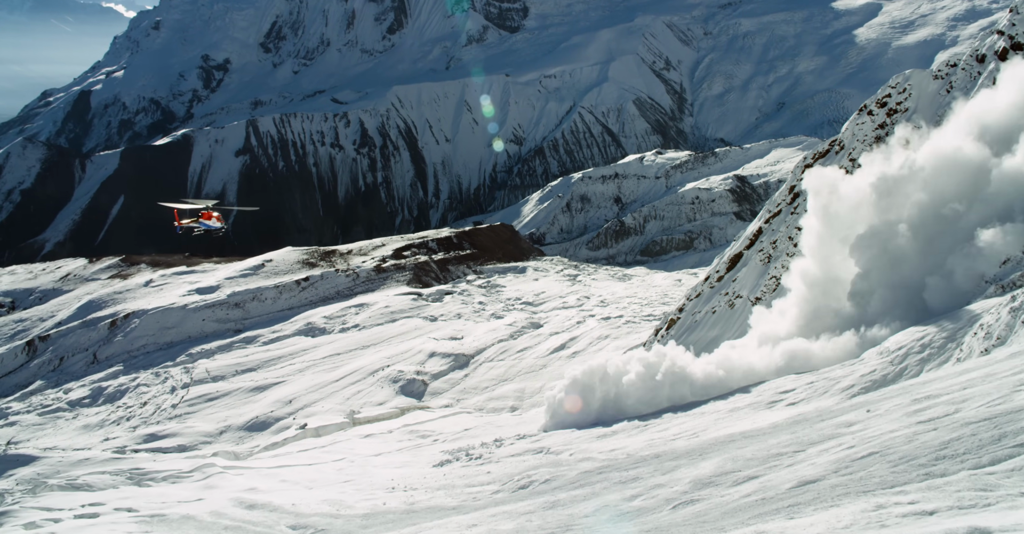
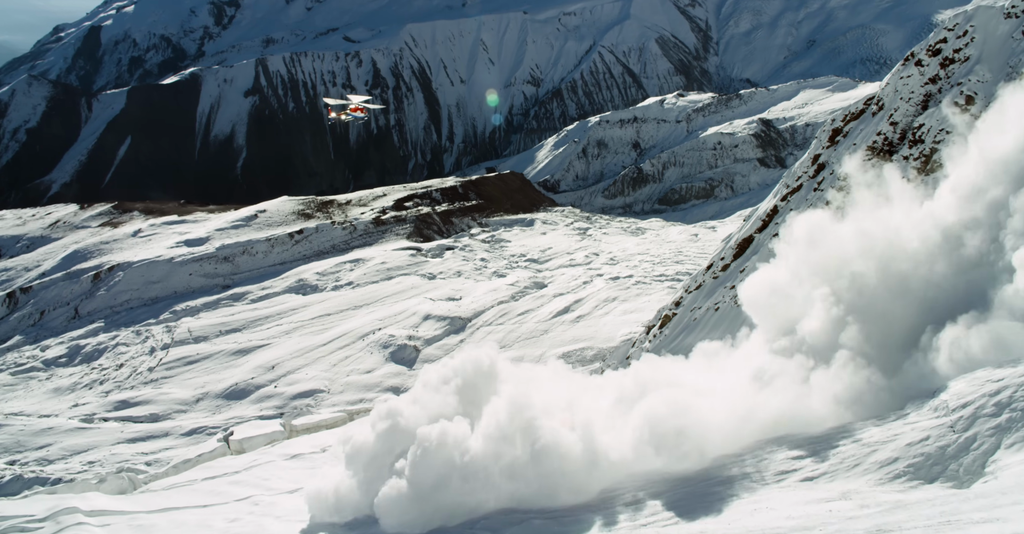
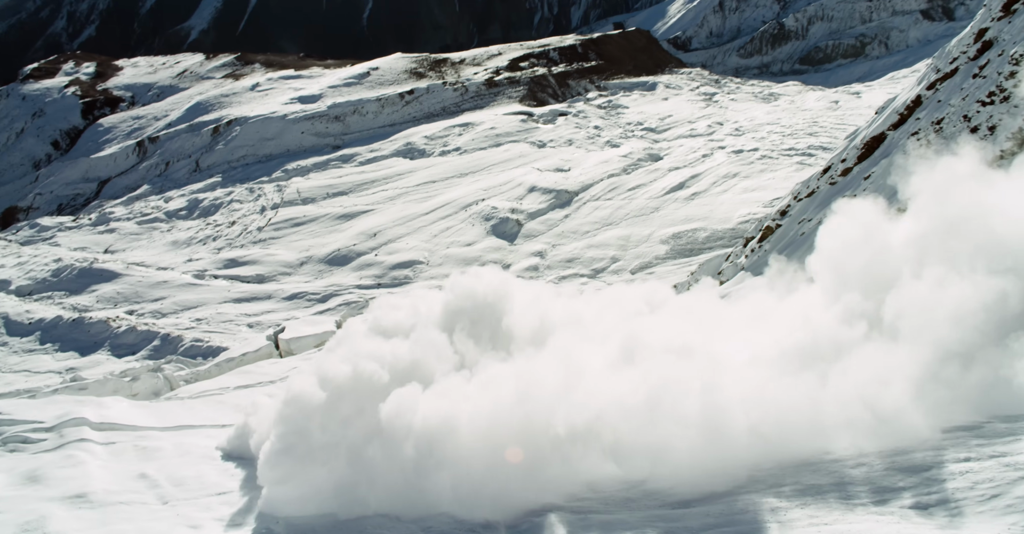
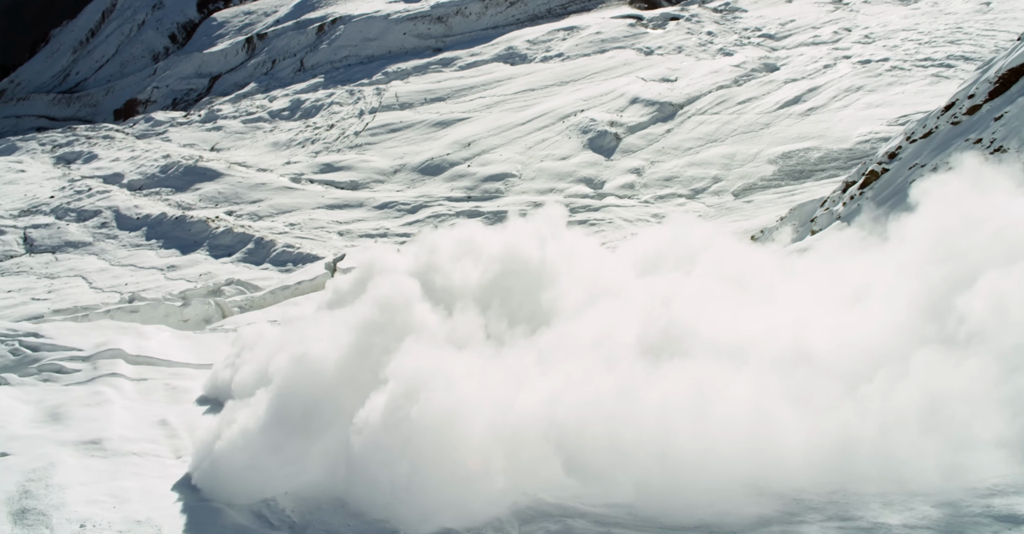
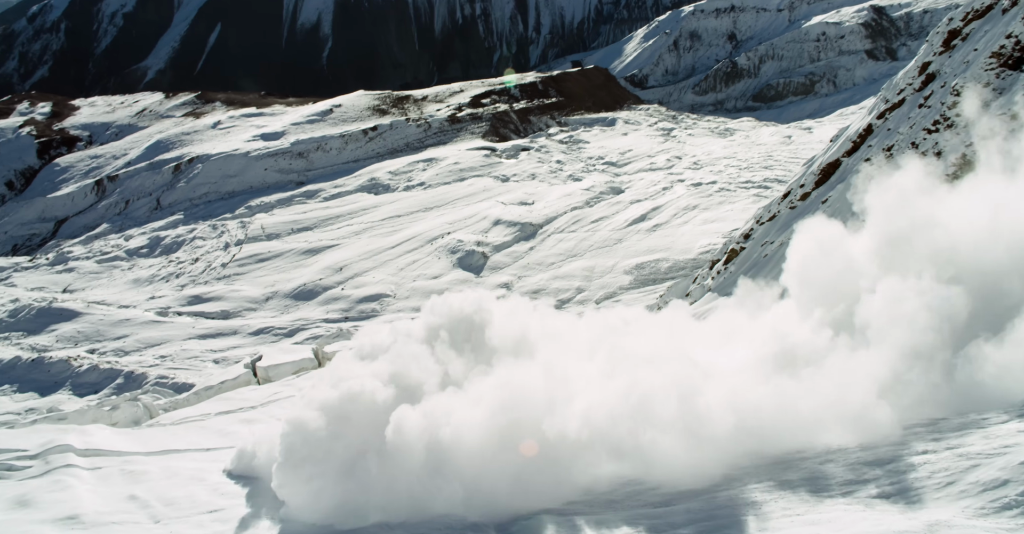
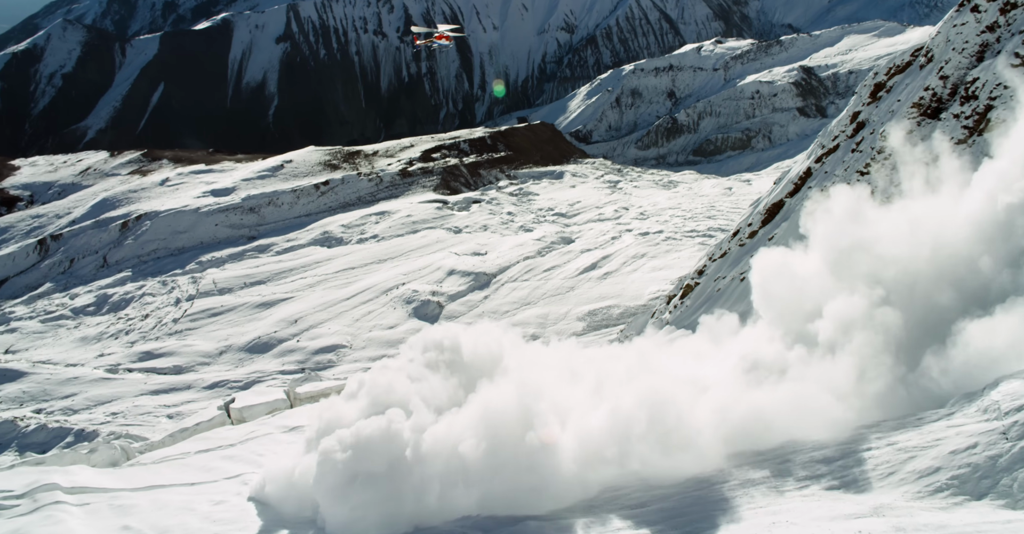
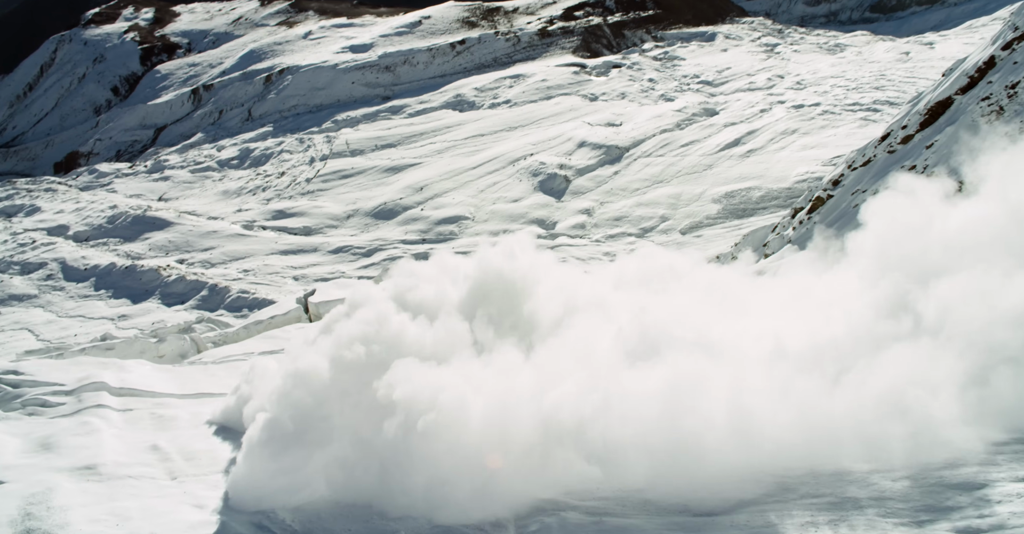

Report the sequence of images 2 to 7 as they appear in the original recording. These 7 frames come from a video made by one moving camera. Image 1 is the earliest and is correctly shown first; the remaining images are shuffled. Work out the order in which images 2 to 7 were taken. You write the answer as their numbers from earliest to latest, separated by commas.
2, 6, 5, 3, 7, 4
